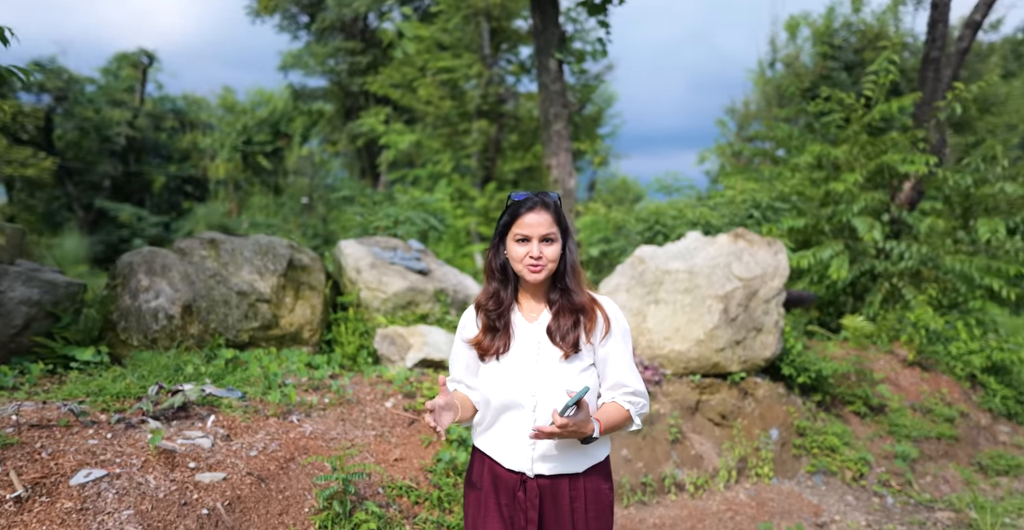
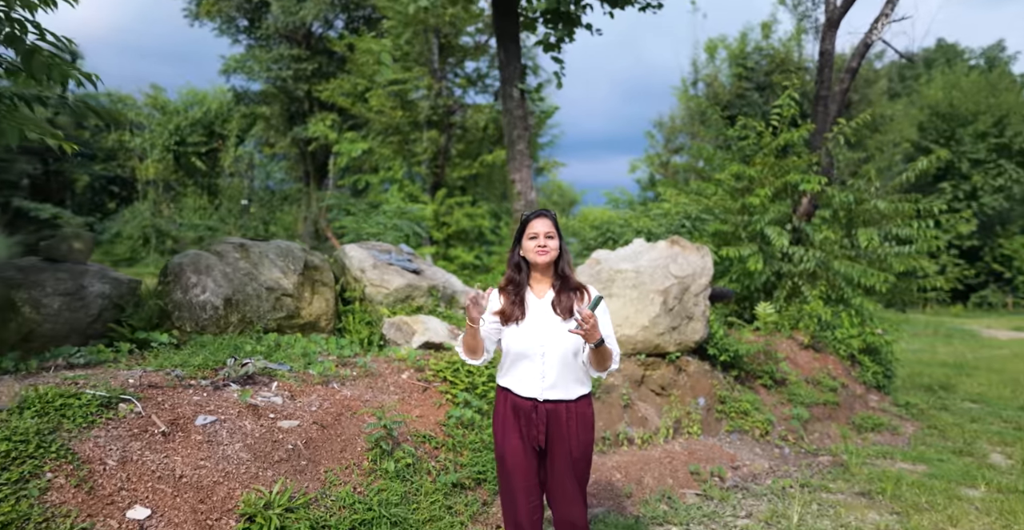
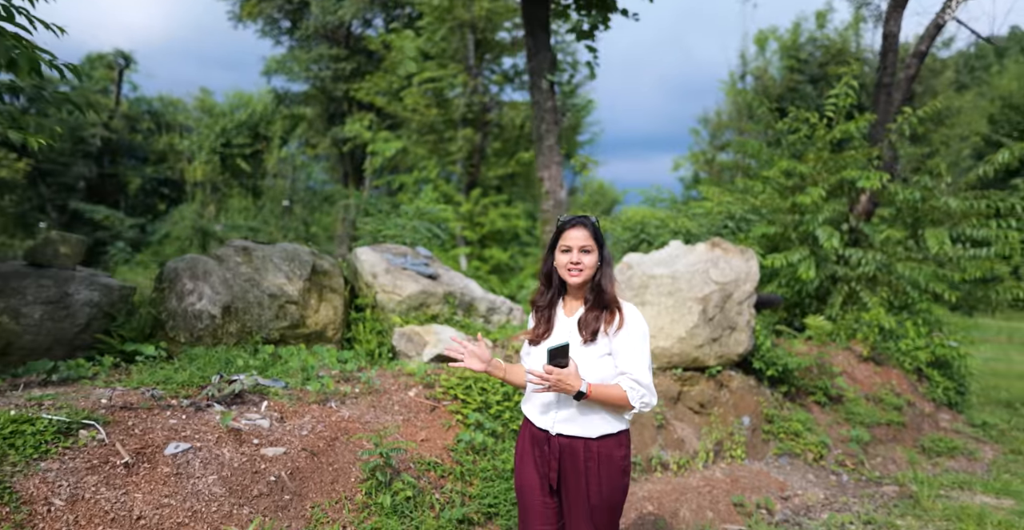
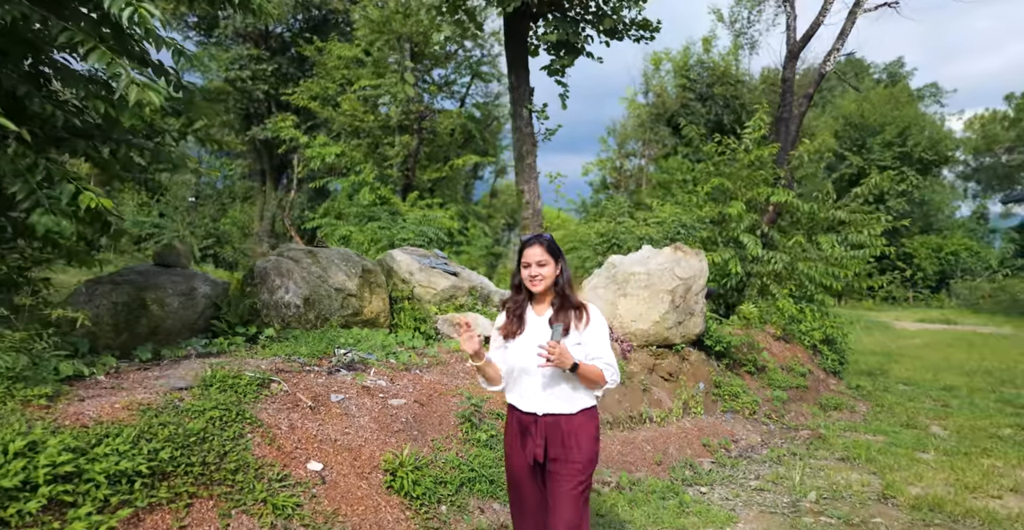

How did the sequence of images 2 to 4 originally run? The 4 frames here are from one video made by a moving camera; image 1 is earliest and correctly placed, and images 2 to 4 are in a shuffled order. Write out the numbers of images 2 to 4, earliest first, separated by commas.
3, 2, 4
